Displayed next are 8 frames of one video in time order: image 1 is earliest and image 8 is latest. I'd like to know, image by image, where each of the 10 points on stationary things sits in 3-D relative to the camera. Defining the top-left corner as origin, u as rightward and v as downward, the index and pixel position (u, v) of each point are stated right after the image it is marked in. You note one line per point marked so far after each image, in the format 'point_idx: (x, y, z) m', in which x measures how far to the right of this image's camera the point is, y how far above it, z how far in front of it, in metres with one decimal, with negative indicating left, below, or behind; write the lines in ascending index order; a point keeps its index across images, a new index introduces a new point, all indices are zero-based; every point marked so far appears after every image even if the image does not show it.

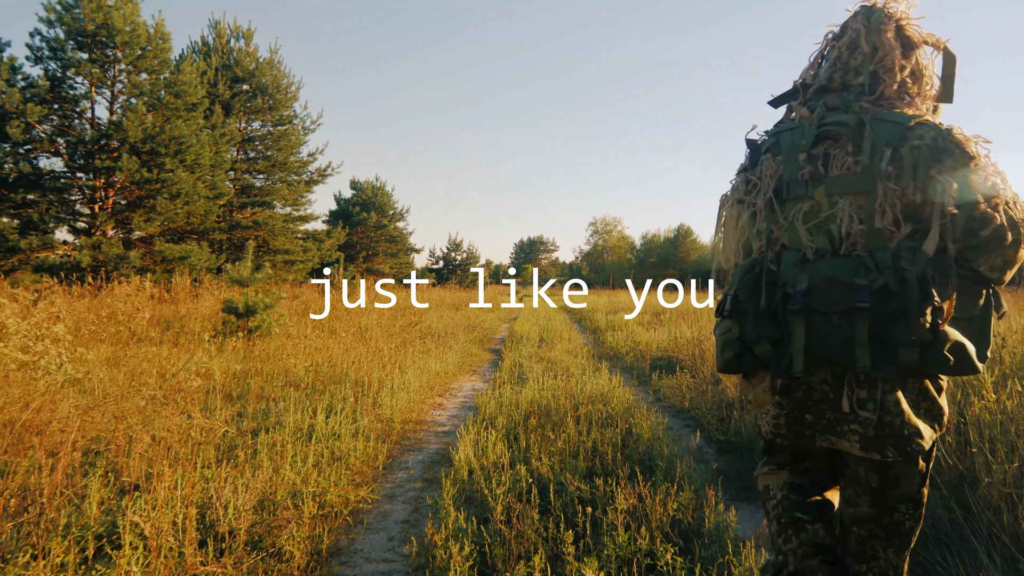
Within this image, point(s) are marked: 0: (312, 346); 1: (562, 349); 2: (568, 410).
0: (-1.9, -0.5, +7.7) m
1: (+0.6, -0.7, +9.9) m
2: (+0.3, -0.7, +4.4) m
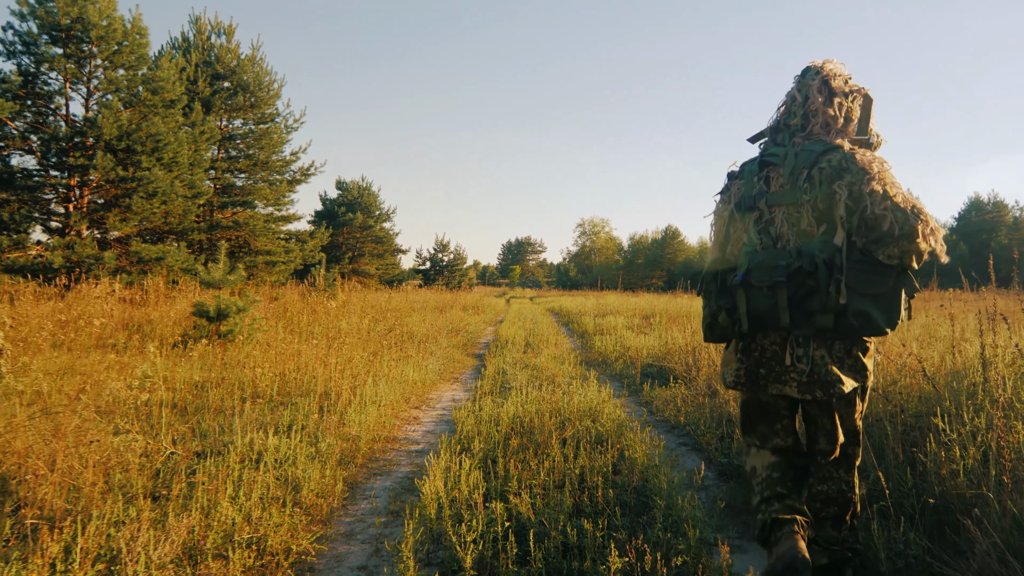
0: (-2.0, -0.5, +7.3) m
1: (+0.4, -0.8, +9.5) m
2: (+0.2, -0.7, +4.0) m
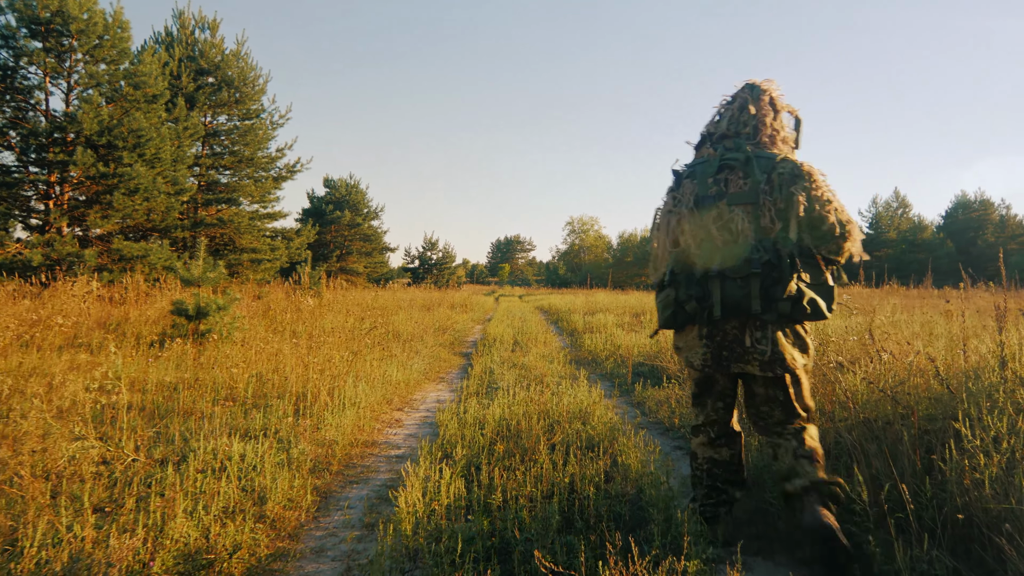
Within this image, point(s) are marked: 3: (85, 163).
0: (-2.1, -0.5, +7.0) m
1: (+0.3, -0.7, +9.2) m
2: (+0.1, -0.7, +3.8) m
3: (-8.7, +2.5, +16.9) m
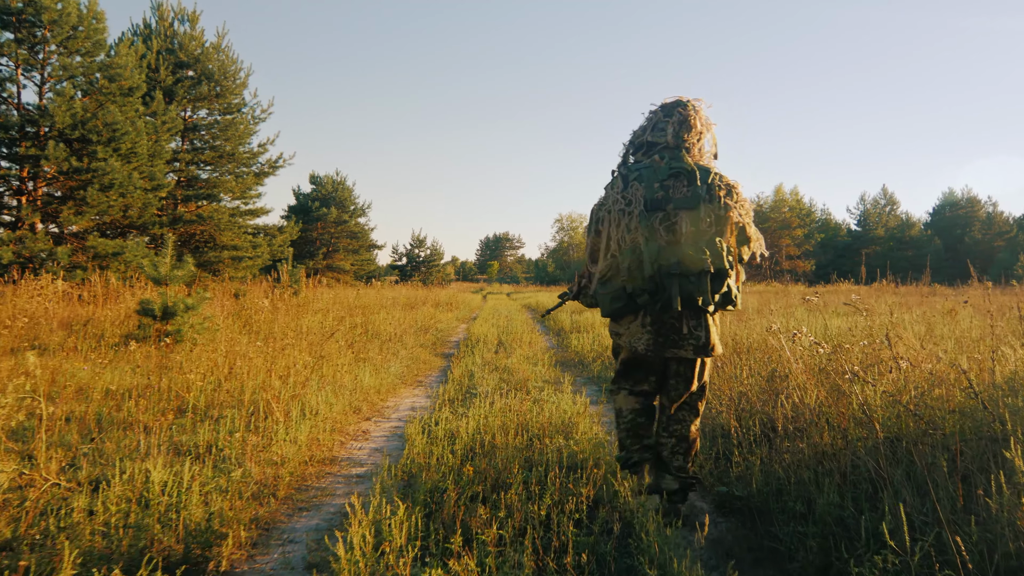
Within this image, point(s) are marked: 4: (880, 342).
0: (-2.3, -0.5, +6.6) m
1: (+0.1, -0.7, +8.8) m
2: (0.0, -0.7, +3.4) m
3: (-8.9, +2.5, +16.3) m
4: (+1.7, -0.3, +3.9) m
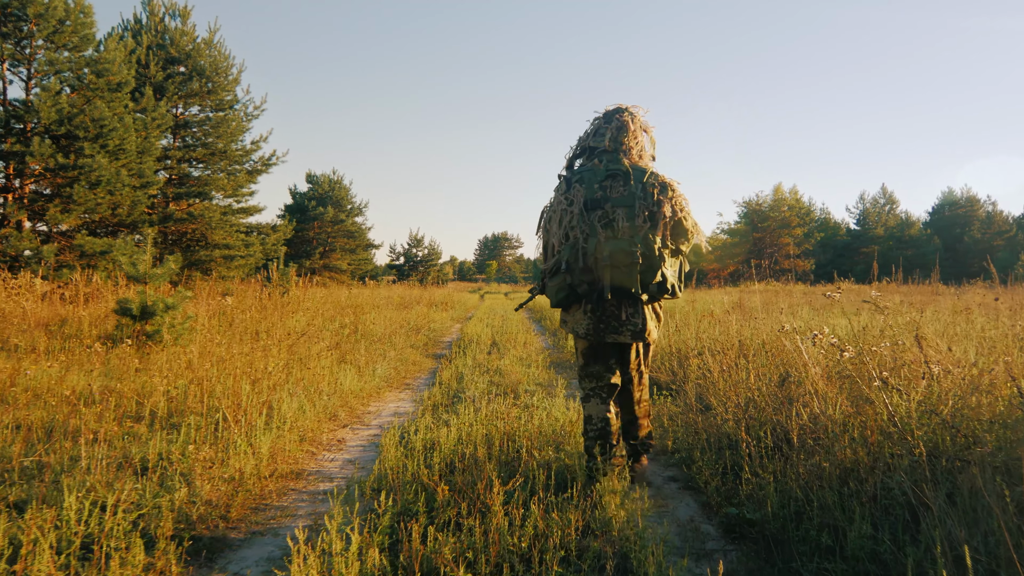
0: (-2.4, -0.5, +6.2) m
1: (0.0, -0.7, +8.4) m
2: (0.0, -0.6, +3.0) m
3: (-9.0, +2.6, +16.0) m
4: (+1.7, -0.2, +3.5) m
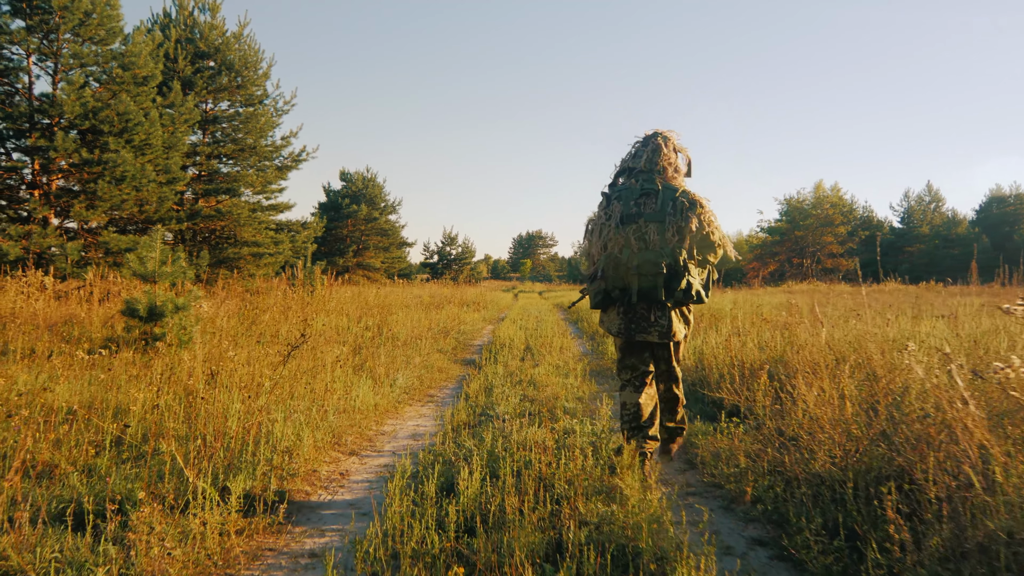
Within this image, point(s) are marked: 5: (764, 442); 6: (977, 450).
0: (-2.1, -0.5, +5.5) m
1: (+0.3, -0.7, +7.7) m
2: (+0.1, -0.7, +2.2) m
3: (-8.4, +2.6, +15.6) m
4: (+1.8, -0.3, +2.7) m
5: (+1.0, -0.6, +3.4) m
6: (+1.2, -0.4, +2.2) m
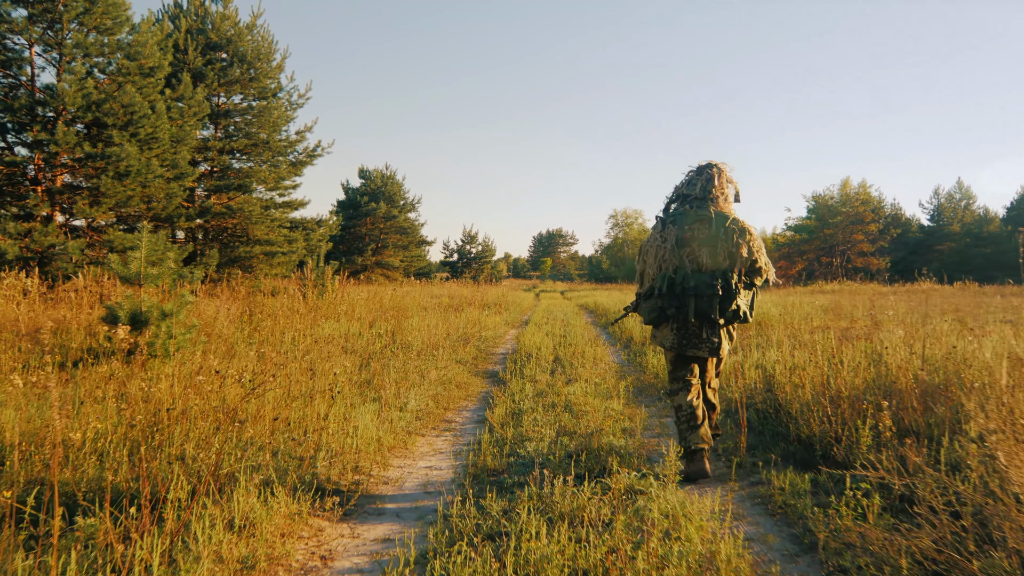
0: (-1.9, -0.5, +4.6) m
1: (+0.6, -0.7, +6.7) m
2: (+0.2, -0.7, +1.2) m
3: (-7.9, +2.6, +14.7) m
4: (+1.9, -0.3, +1.7) m
5: (+1.1, -0.7, +2.3) m
6: (+1.3, -0.5, +1.2) m
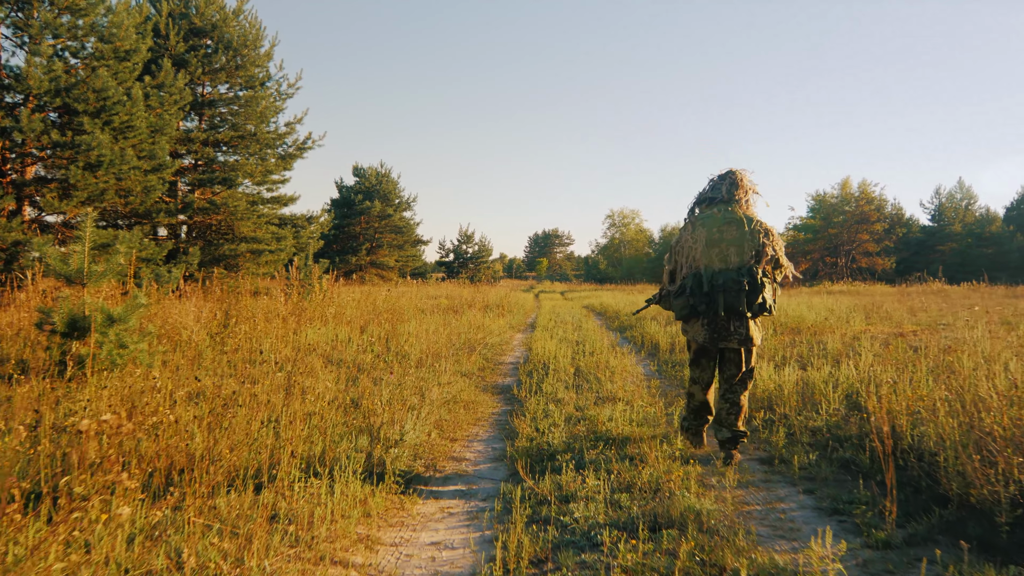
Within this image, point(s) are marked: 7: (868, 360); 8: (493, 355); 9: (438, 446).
0: (-1.8, -0.5, +3.4) m
1: (+0.7, -0.7, +5.5) m
2: (+0.3, -0.7, 0.0) m
3: (-7.9, +2.6, +13.5) m
4: (+2.1, -0.3, +0.5) m
5: (+1.3, -0.7, +1.1) m
6: (+1.5, -0.5, 0.0) m
7: (+2.6, -0.5, +6.0) m
8: (-0.2, -0.8, +9.8) m
9: (-0.4, -0.8, +4.5) m
